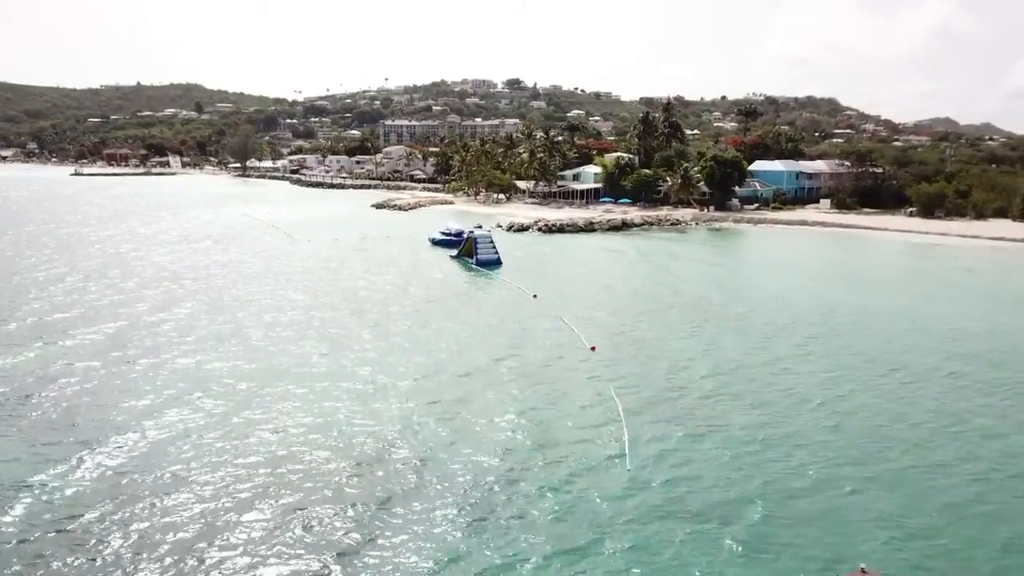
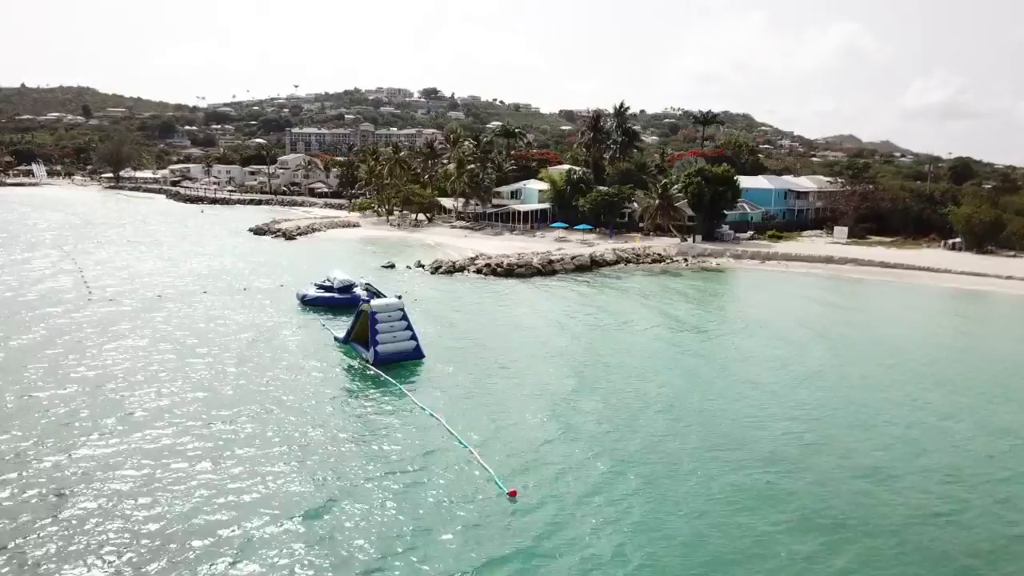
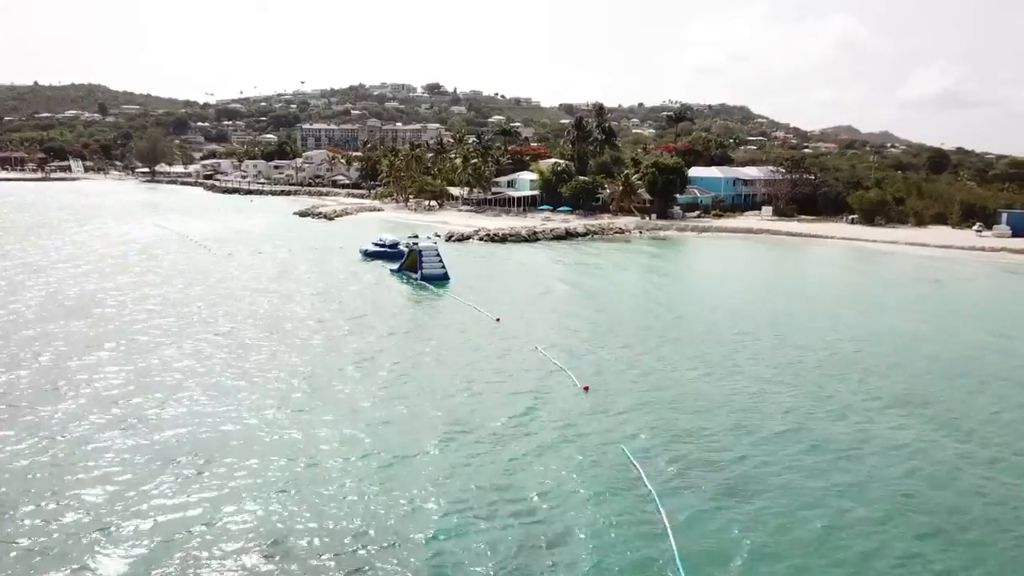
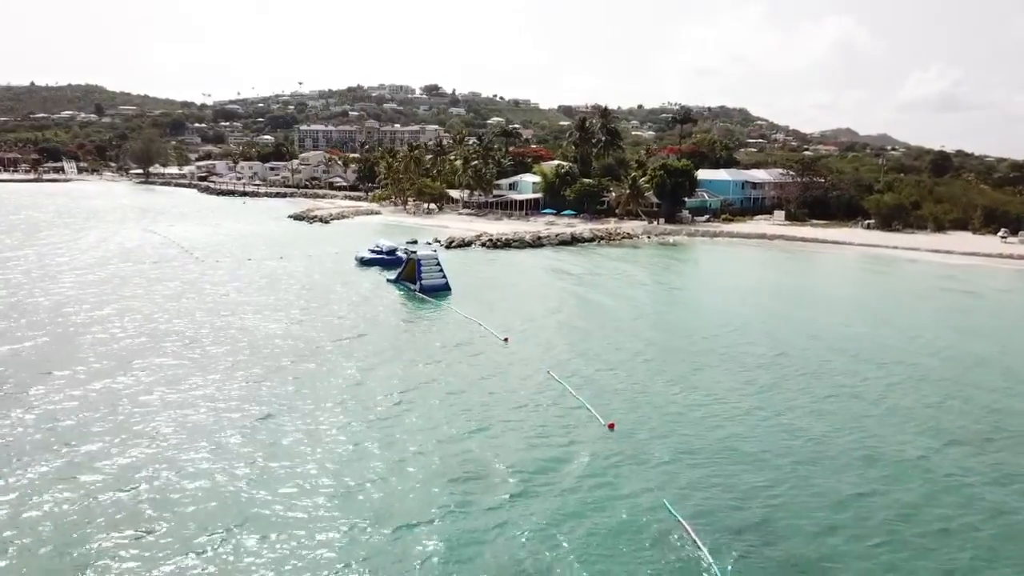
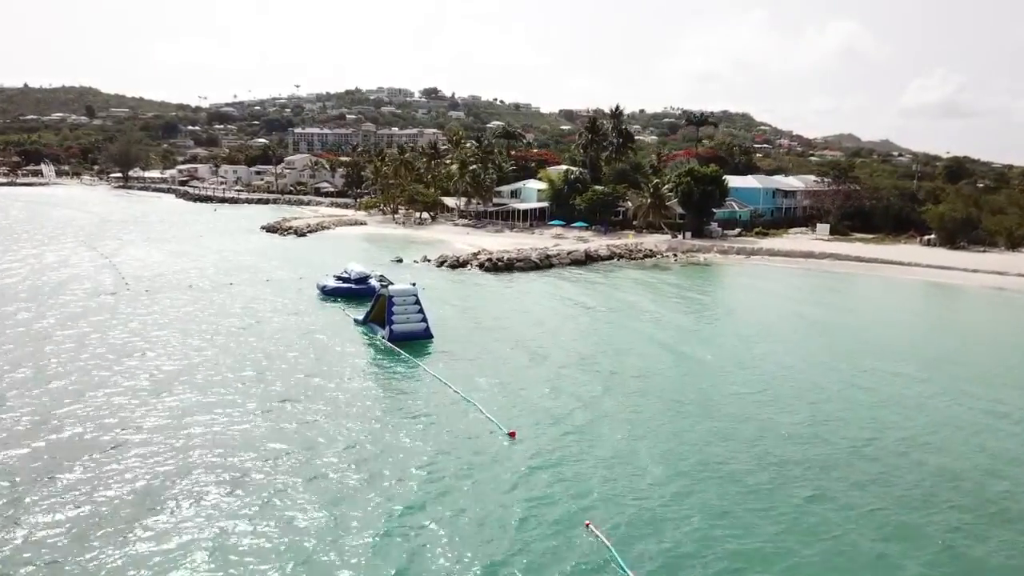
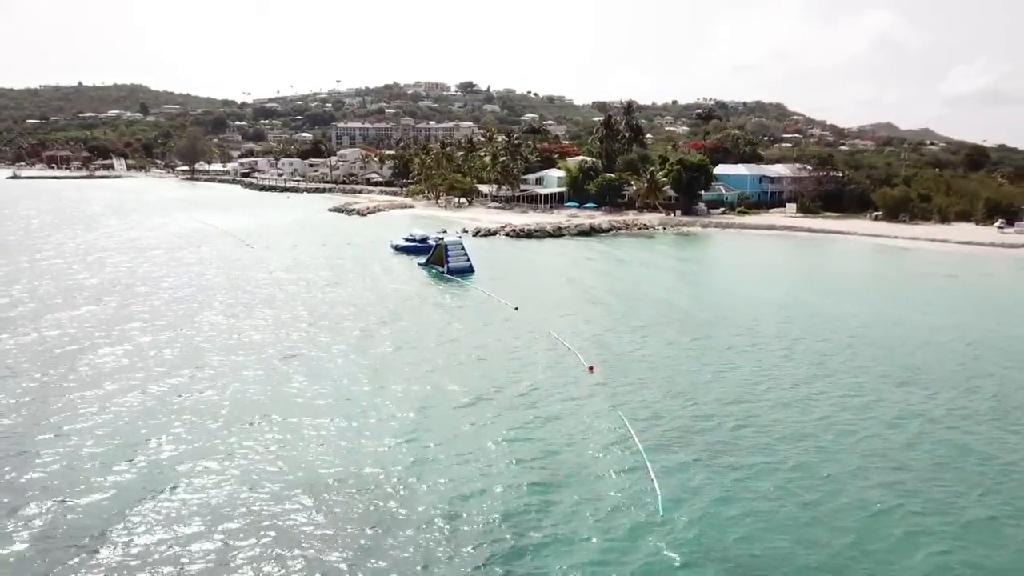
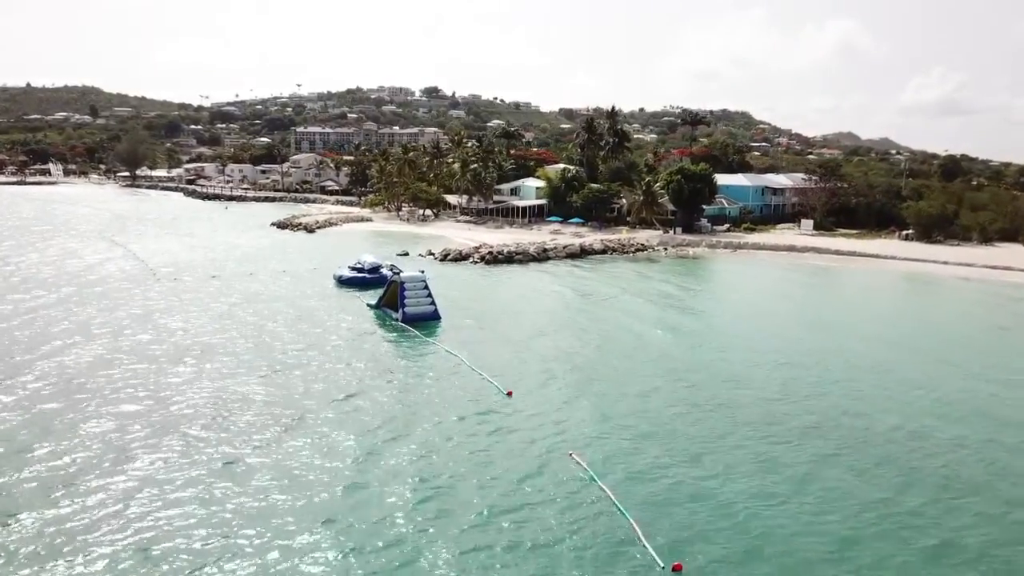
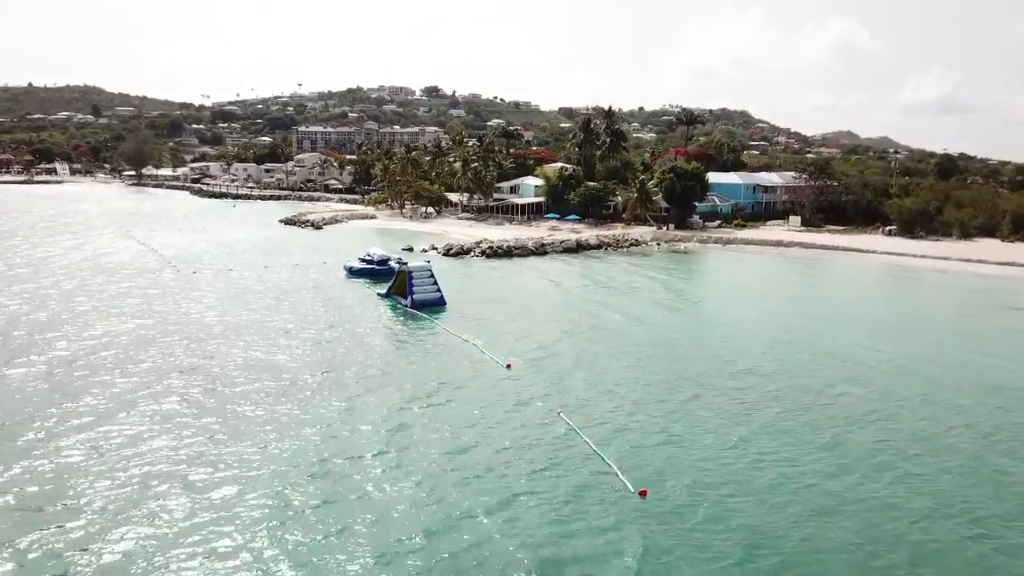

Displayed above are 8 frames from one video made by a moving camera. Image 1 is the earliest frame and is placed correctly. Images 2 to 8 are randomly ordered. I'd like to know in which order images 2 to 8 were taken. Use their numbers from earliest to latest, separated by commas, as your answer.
6, 3, 4, 8, 7, 5, 2
